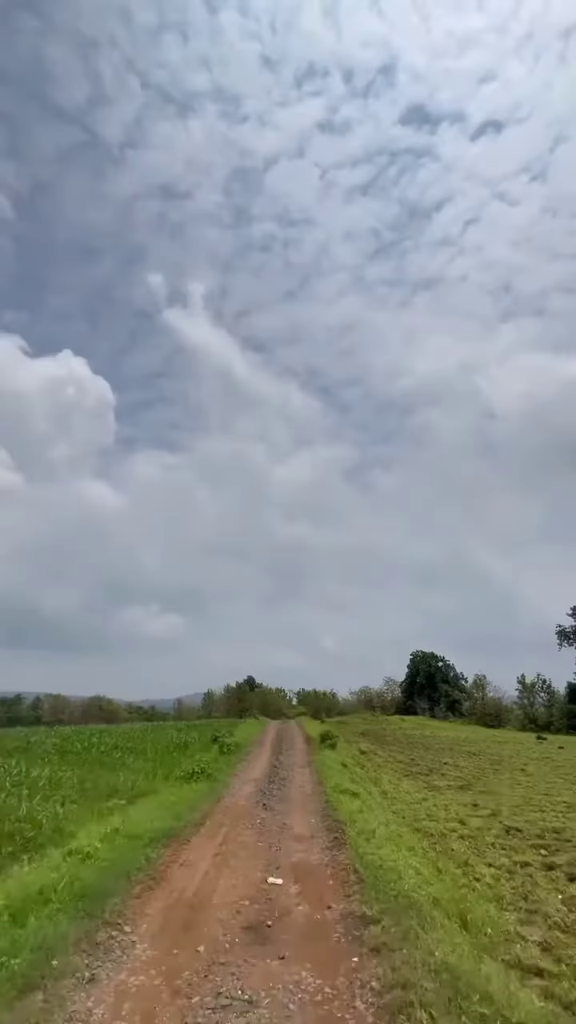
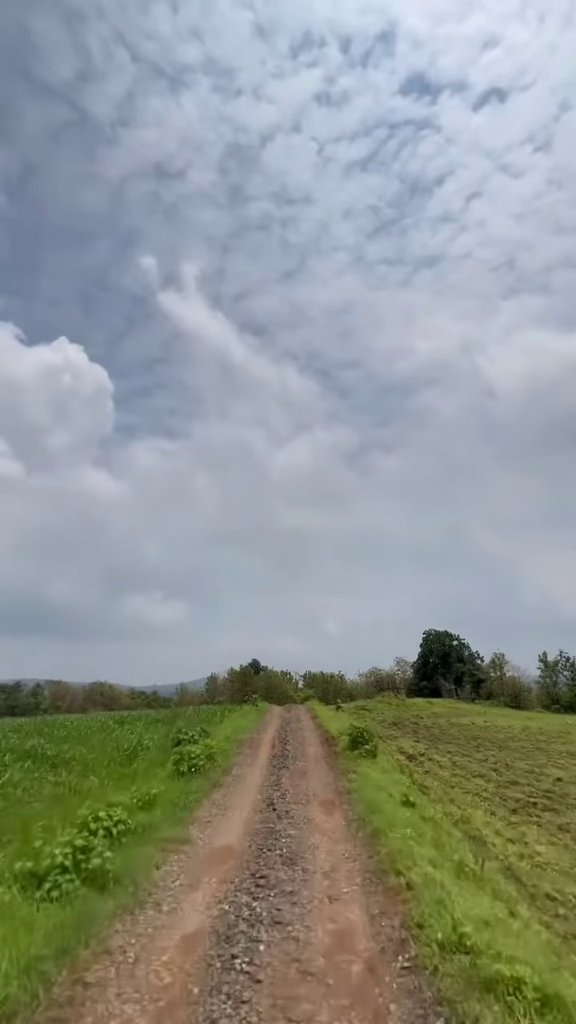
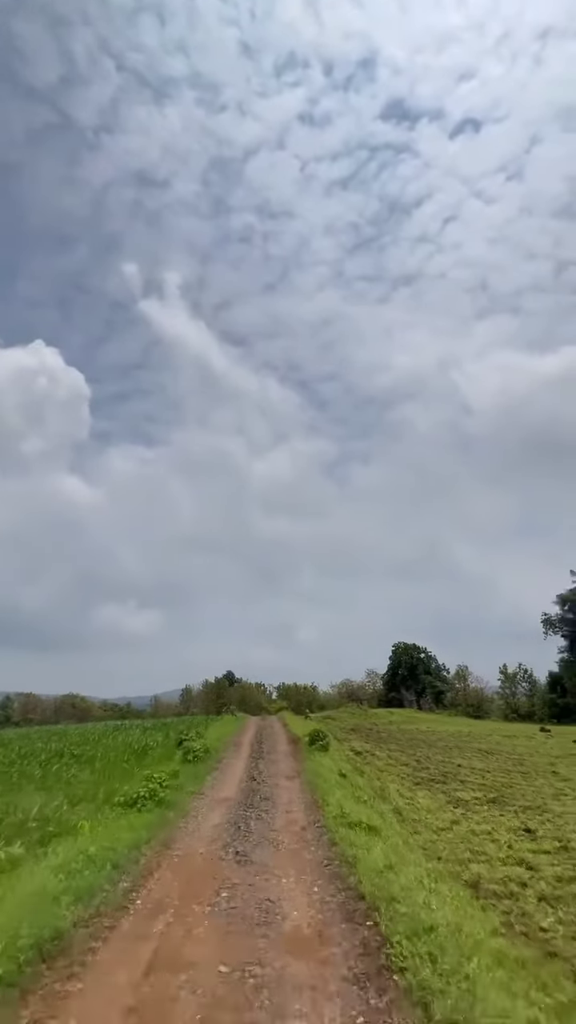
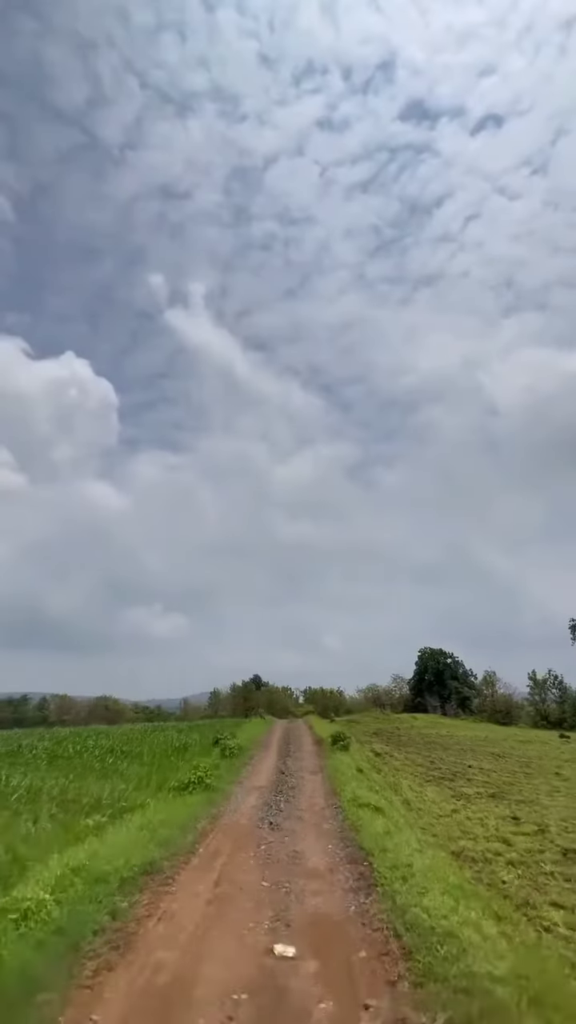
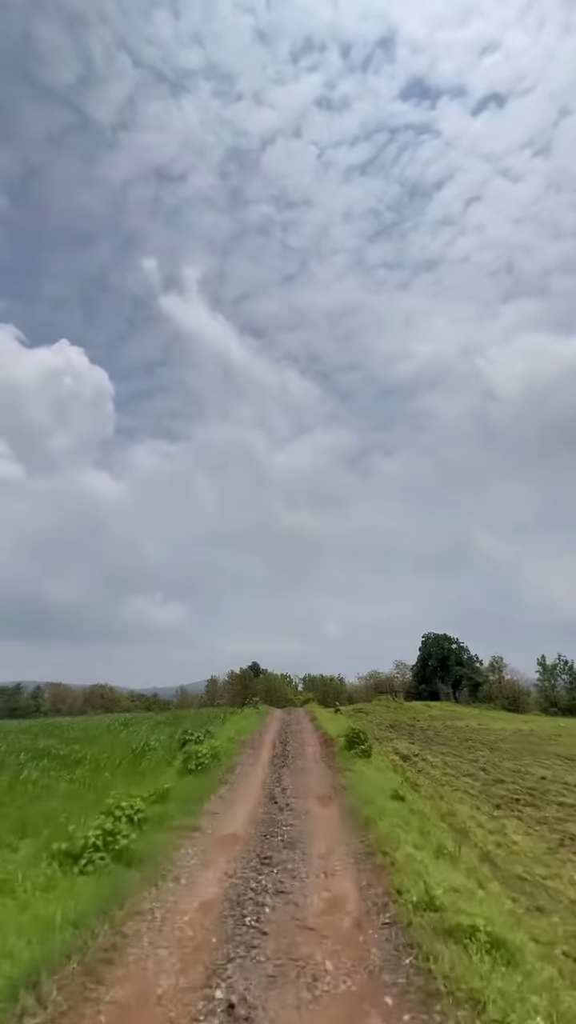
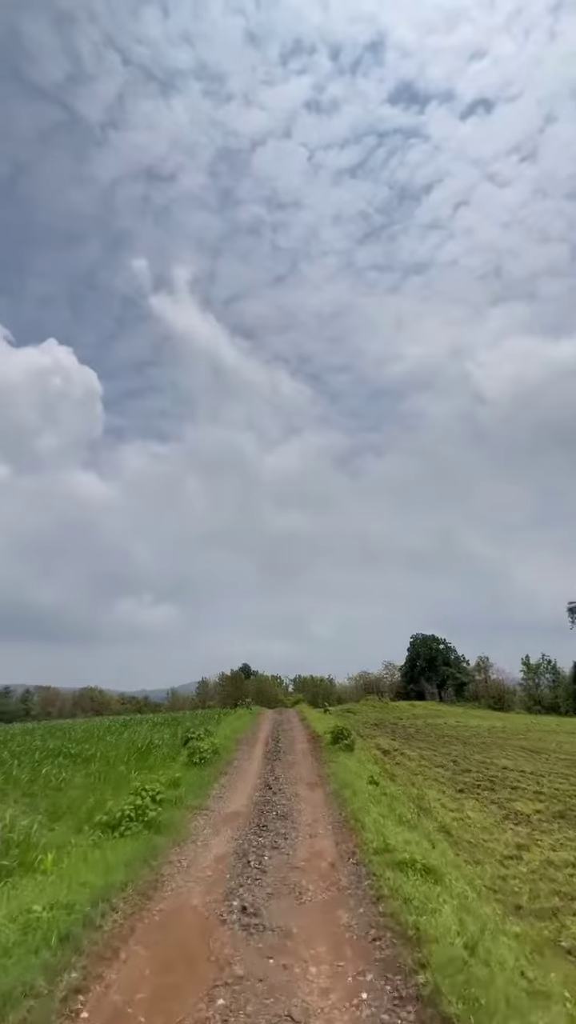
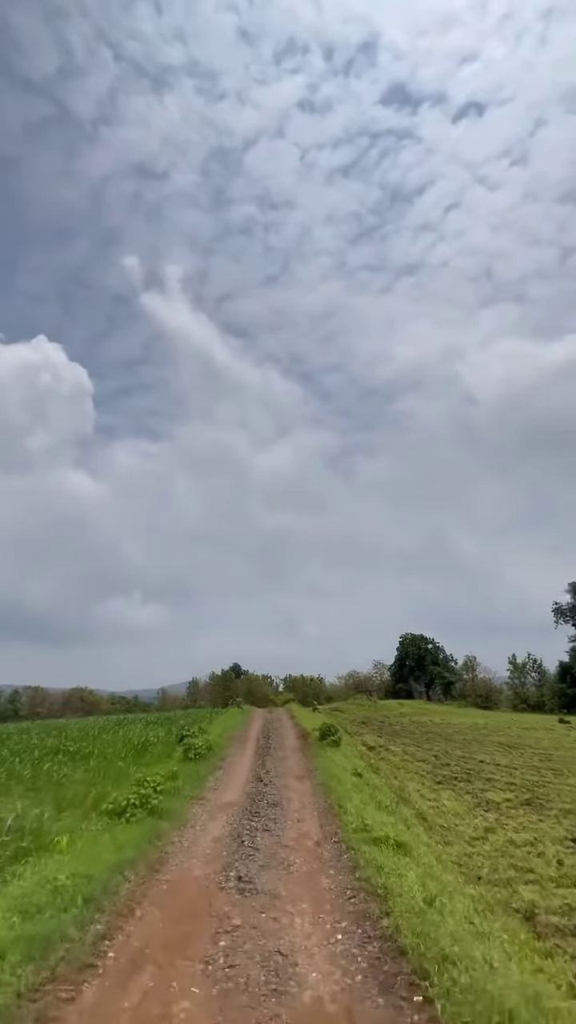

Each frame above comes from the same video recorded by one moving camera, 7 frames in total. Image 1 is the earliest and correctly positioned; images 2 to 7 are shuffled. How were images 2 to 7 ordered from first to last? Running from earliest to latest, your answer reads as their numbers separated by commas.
4, 3, 7, 6, 5, 2
